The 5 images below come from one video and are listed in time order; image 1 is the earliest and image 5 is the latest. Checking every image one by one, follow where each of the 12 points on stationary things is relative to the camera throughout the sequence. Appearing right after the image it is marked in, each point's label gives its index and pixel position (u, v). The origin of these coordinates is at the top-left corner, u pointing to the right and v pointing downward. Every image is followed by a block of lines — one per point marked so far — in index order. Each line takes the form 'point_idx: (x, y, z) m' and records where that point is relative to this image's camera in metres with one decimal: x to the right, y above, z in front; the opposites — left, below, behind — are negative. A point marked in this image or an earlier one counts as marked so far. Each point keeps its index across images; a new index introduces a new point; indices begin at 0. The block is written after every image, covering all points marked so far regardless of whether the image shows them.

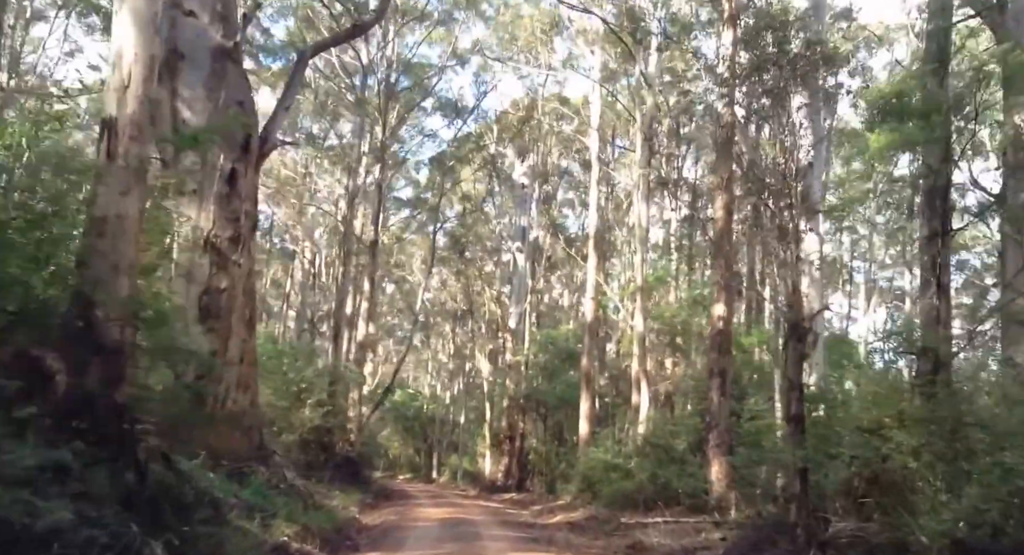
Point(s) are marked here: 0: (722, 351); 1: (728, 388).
0: (+3.2, -1.1, +14.3) m
1: (+3.2, -1.7, +14.2) m
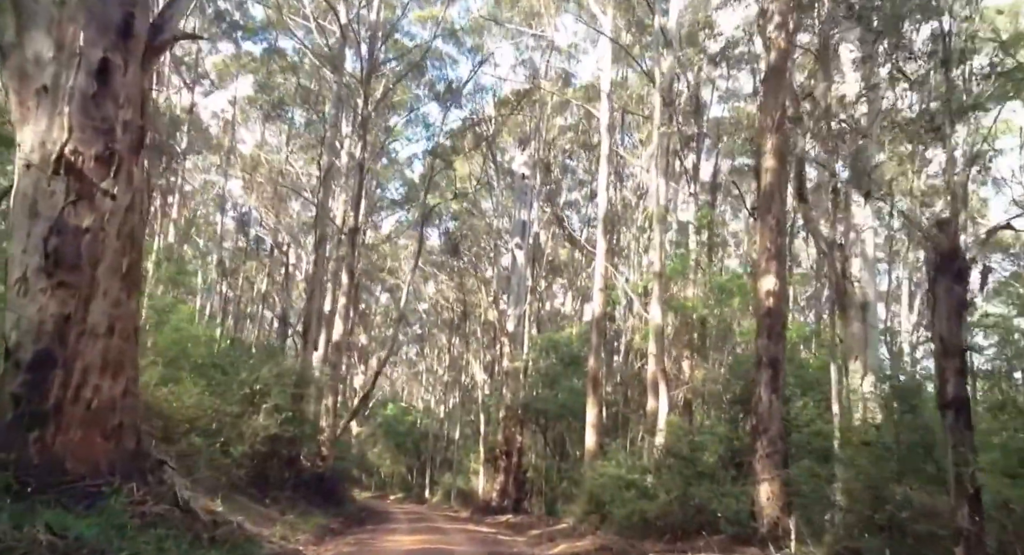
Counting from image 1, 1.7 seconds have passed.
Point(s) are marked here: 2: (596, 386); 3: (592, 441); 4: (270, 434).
0: (+3.1, -0.7, +11.2) m
1: (+3.1, -1.2, +11.1) m
2: (+1.8, -2.3, +19.8) m
3: (+1.6, -3.3, +19.5) m
4: (-4.3, -2.8, +17.3) m
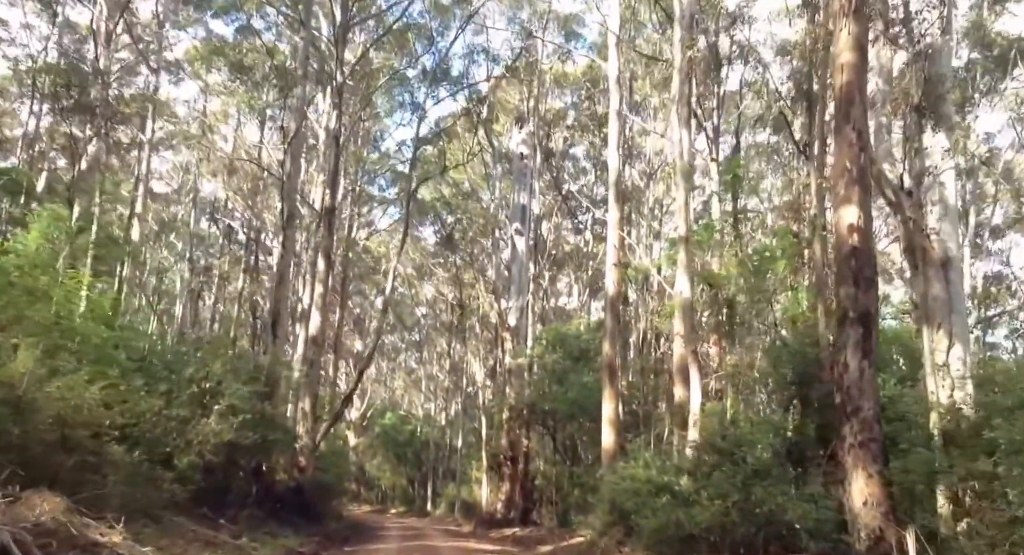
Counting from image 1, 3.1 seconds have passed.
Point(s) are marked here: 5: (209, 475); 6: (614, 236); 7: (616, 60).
0: (+3.0, -0.1, +8.4) m
1: (+3.1, -0.6, +8.2) m
2: (+1.8, -1.7, +17.0) m
3: (+1.7, -2.8, +16.7) m
4: (-4.3, -2.4, +14.4) m
5: (-4.8, -3.2, +15.2) m
6: (+1.9, +0.8, +18.1) m
7: (+2.2, +4.7, +20.7) m
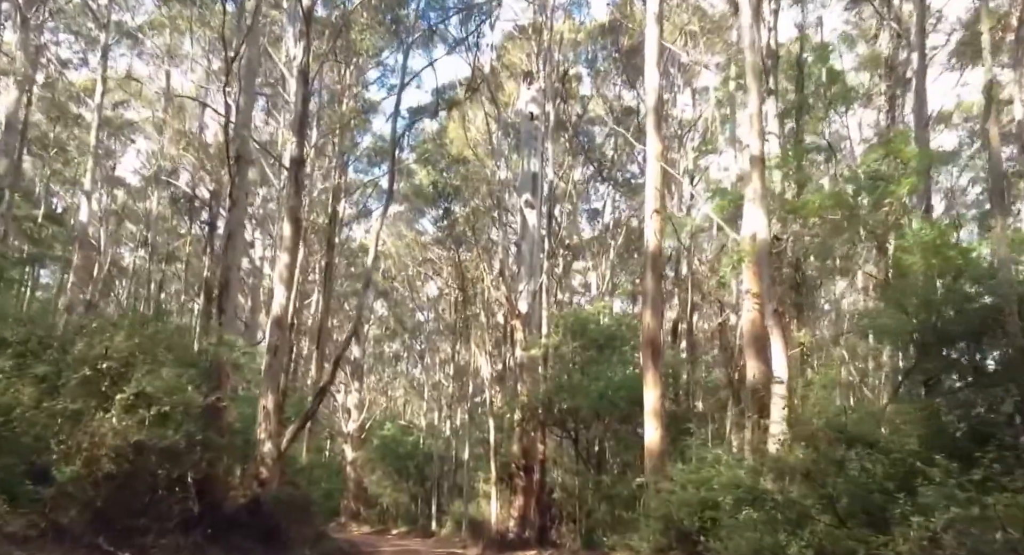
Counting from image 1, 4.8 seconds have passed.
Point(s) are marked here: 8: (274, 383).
0: (+3.2, +0.8, +4.5) m
1: (+3.2, +0.2, +4.4) m
2: (+2.0, -1.1, +13.1) m
3: (+1.9, -2.1, +12.8) m
4: (-4.1, -1.8, +10.6) m
5: (-4.6, -2.5, +11.3) m
6: (+2.1, +1.5, +14.2) m
7: (+2.3, +5.4, +16.9) m
8: (-3.5, -1.5, +13.9) m
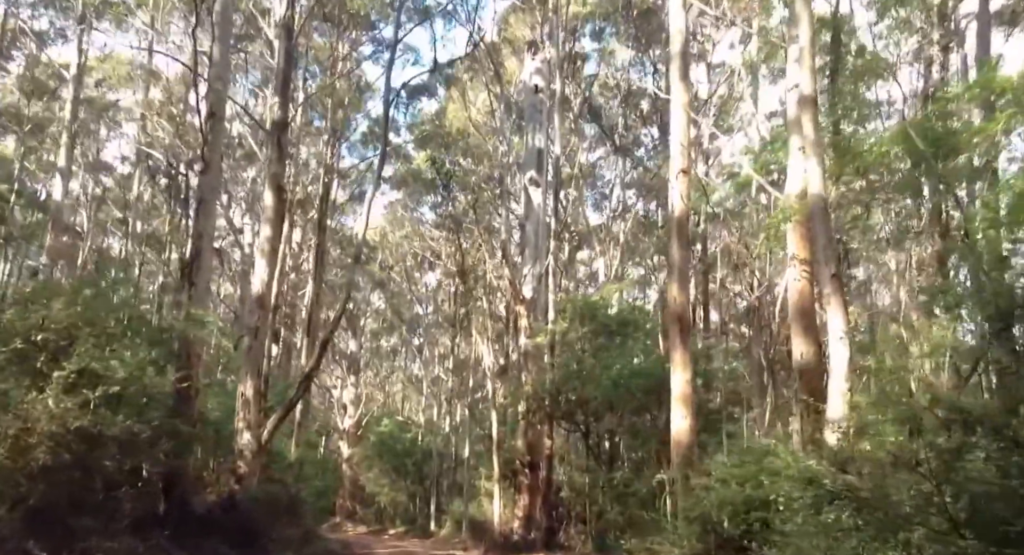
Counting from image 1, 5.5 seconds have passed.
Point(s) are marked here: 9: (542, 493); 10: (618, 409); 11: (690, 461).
0: (+3.3, +1.2, +2.9) m
1: (+3.3, +0.6, +2.8) m
2: (+2.1, -0.7, +11.5) m
3: (+2.0, -1.7, +11.2) m
4: (-4.0, -1.4, +9.0) m
5: (-4.5, -2.1, +9.8) m
6: (+2.2, +1.9, +12.6) m
7: (+2.4, +5.7, +15.4) m
8: (-3.4, -1.1, +12.3) m
9: (+0.6, -4.3, +18.9) m
10: (+2.0, -2.5, +18.2) m
11: (+2.1, -2.1, +11.0) m
